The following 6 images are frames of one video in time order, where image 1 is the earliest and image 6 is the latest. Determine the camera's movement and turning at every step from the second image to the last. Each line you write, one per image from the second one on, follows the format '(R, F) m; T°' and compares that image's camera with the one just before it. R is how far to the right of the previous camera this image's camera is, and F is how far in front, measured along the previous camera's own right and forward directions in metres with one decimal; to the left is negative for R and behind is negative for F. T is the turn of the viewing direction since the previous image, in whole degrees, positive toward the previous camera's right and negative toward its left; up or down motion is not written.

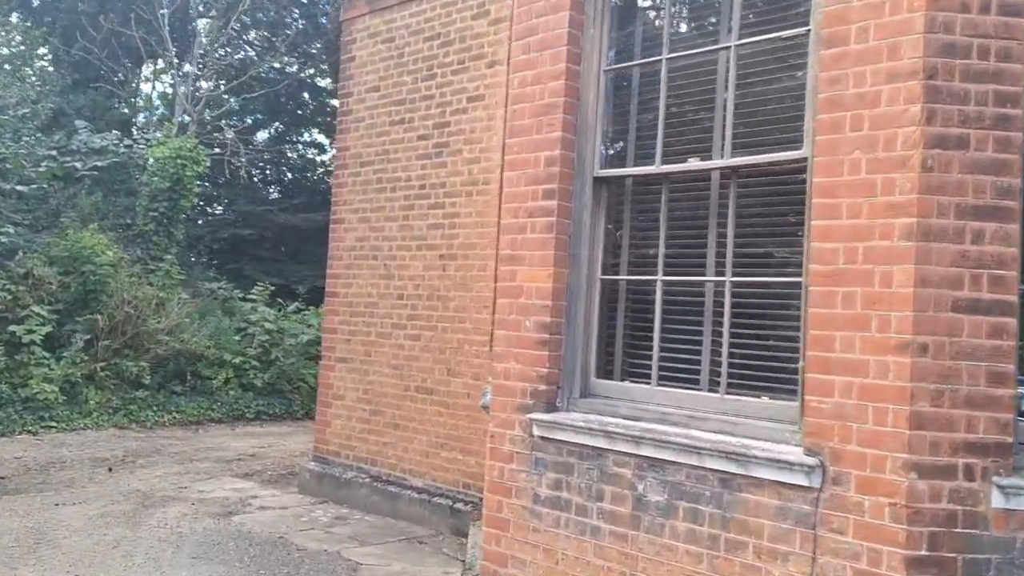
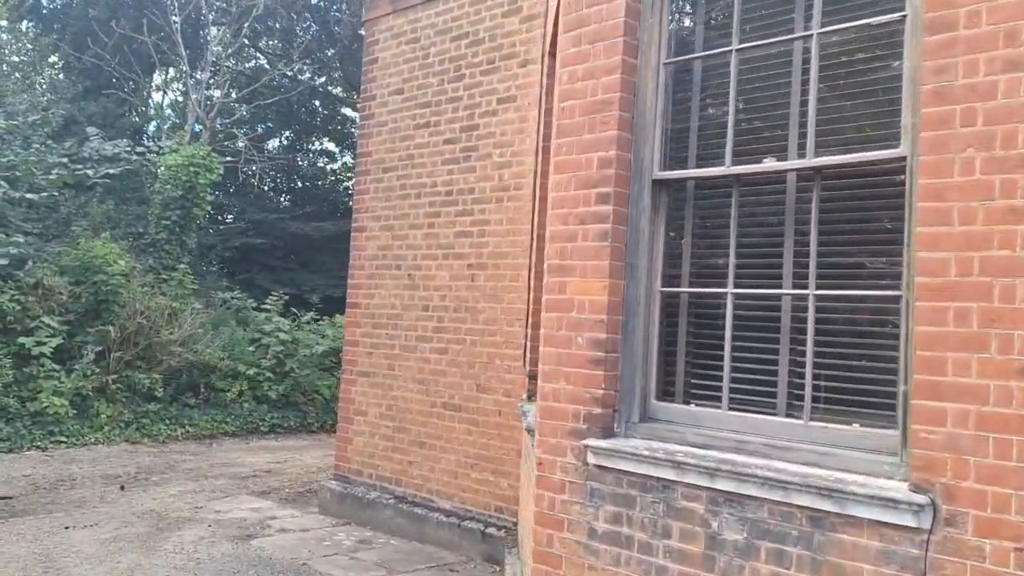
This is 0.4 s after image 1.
(-0.2, +0.4) m; -1°
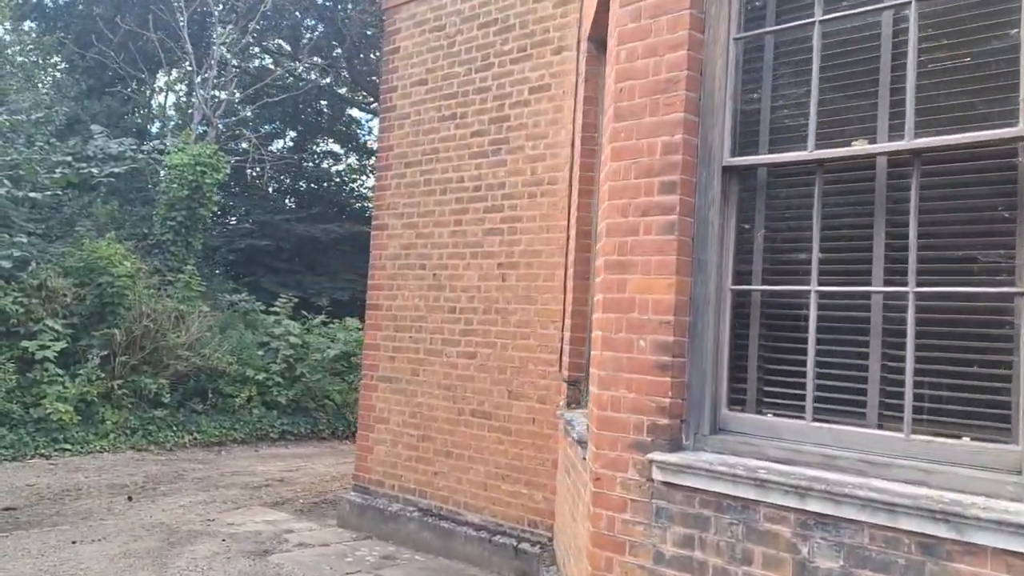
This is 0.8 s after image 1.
(-0.2, +0.4) m; 0°
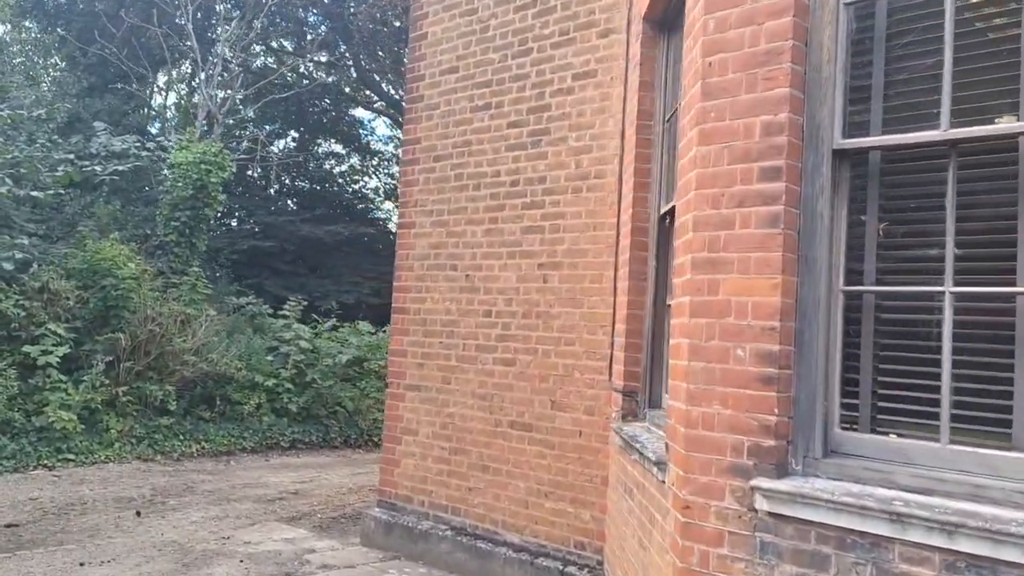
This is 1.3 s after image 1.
(-0.3, +0.5) m; 0°
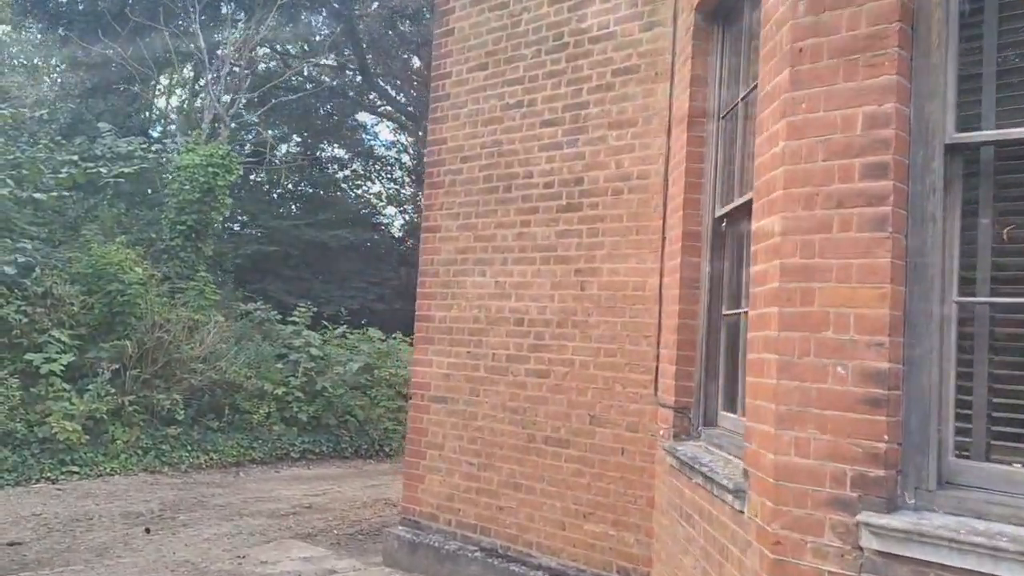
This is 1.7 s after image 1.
(-0.2, +0.4) m; 0°
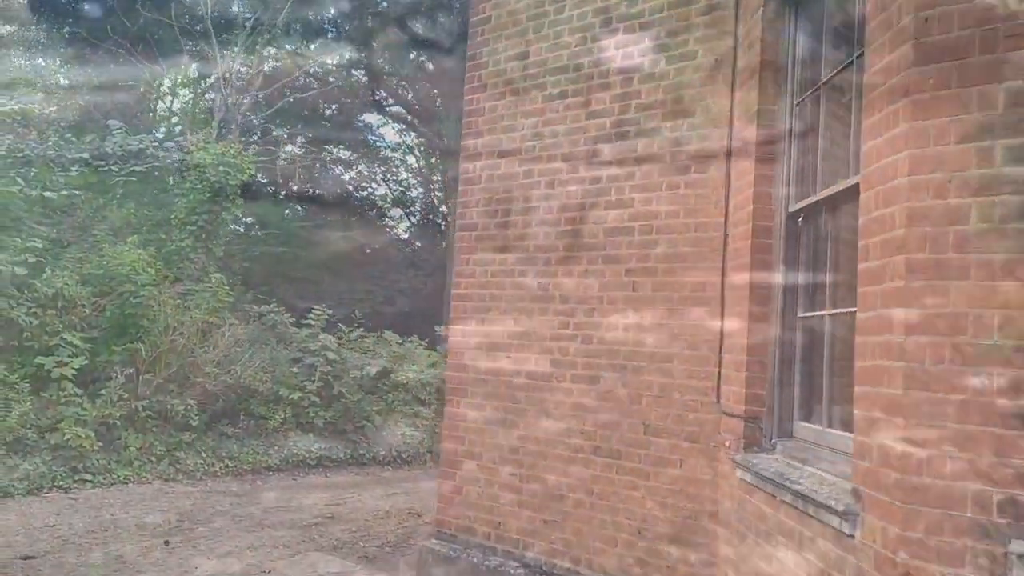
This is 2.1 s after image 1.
(-0.3, +0.3) m; 0°
